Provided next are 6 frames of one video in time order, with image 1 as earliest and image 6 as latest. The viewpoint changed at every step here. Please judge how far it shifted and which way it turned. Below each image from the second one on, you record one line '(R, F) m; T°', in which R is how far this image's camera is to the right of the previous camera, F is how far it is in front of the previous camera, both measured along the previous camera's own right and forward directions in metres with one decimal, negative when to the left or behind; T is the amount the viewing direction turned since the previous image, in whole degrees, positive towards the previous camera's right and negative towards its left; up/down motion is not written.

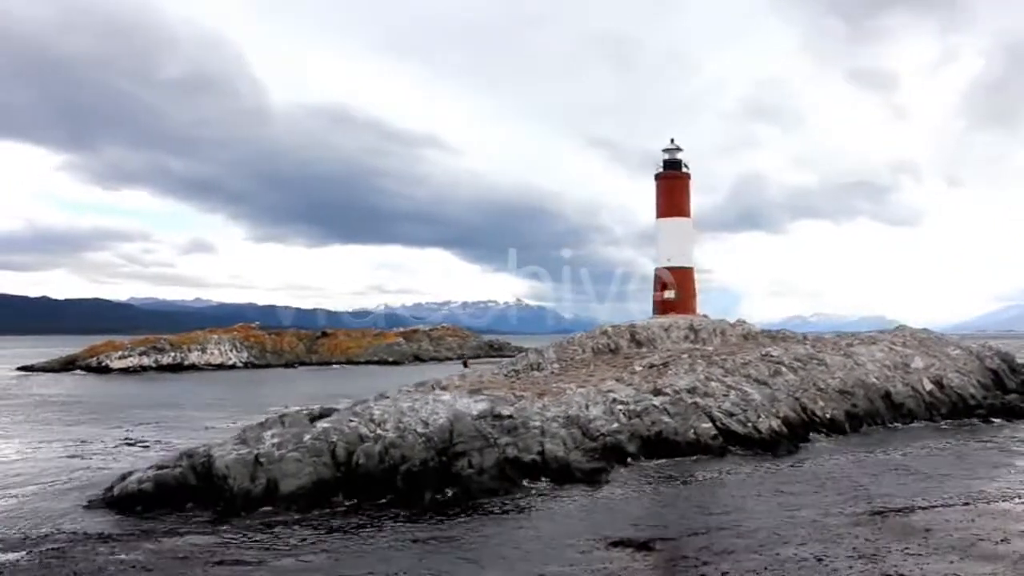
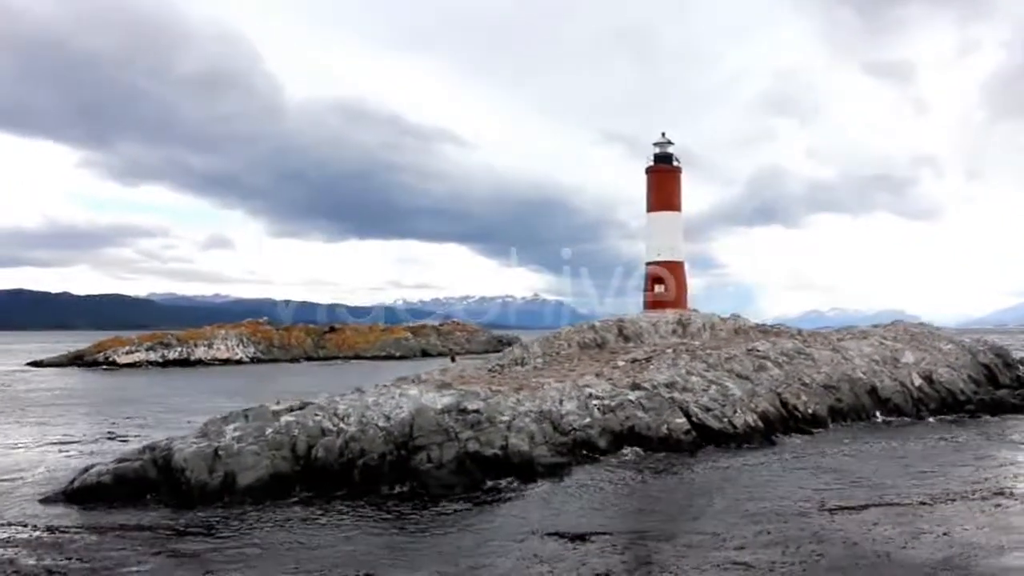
(+1.2, +0.1) m; -1°
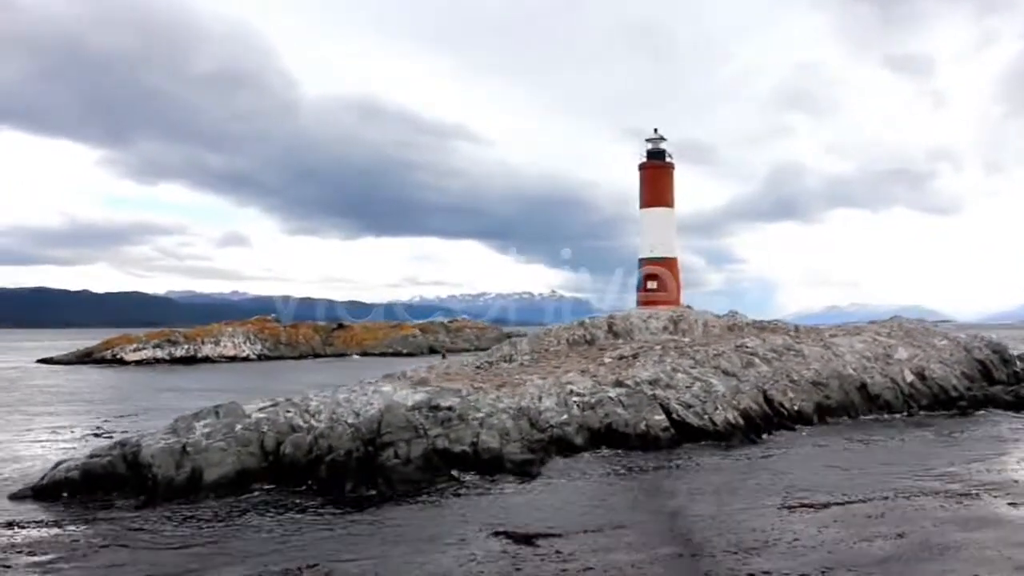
(+1.1, +0.1) m; -1°
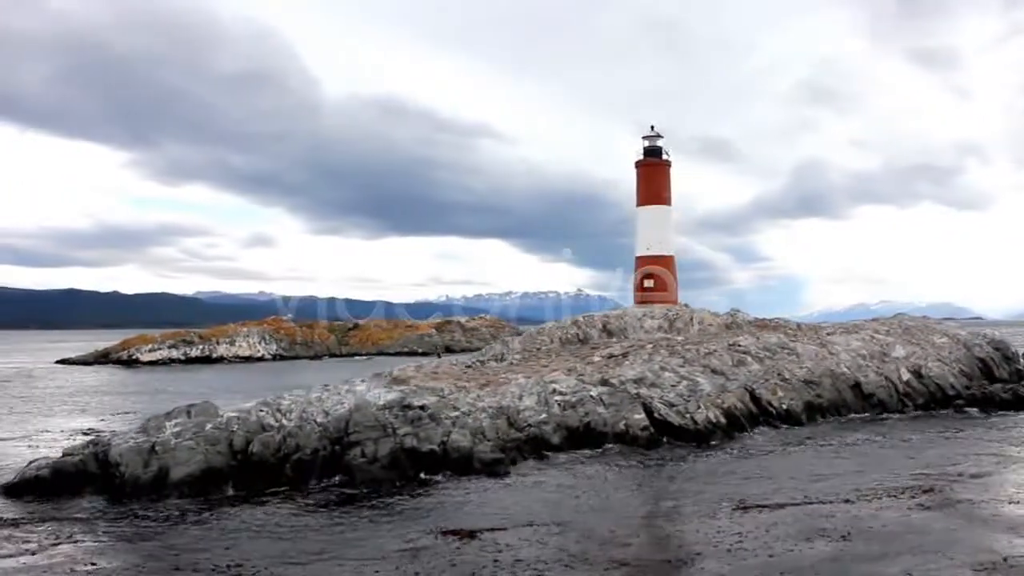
(+1.3, 0.0) m; -2°
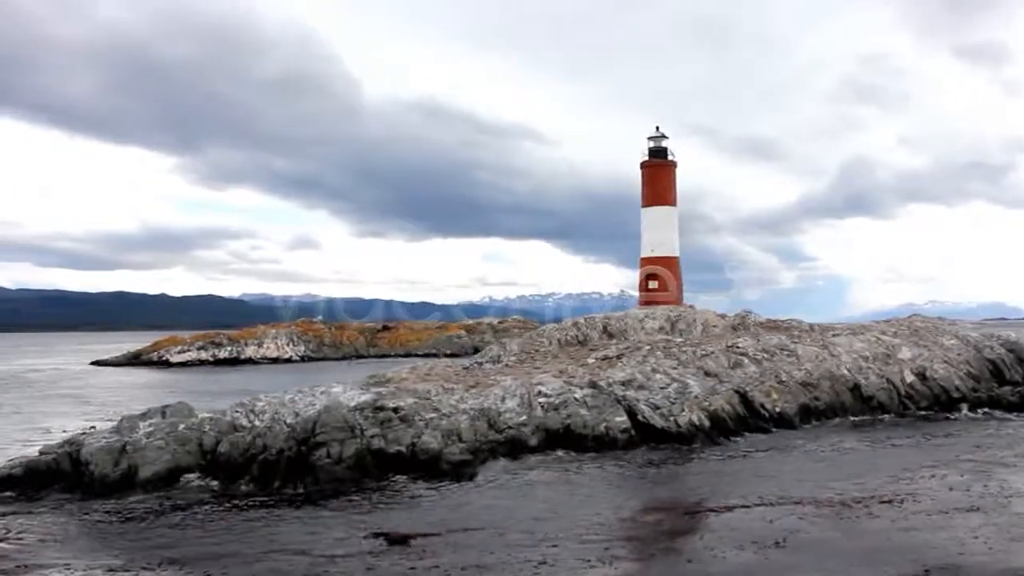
(+1.7, 0.0) m; -3°
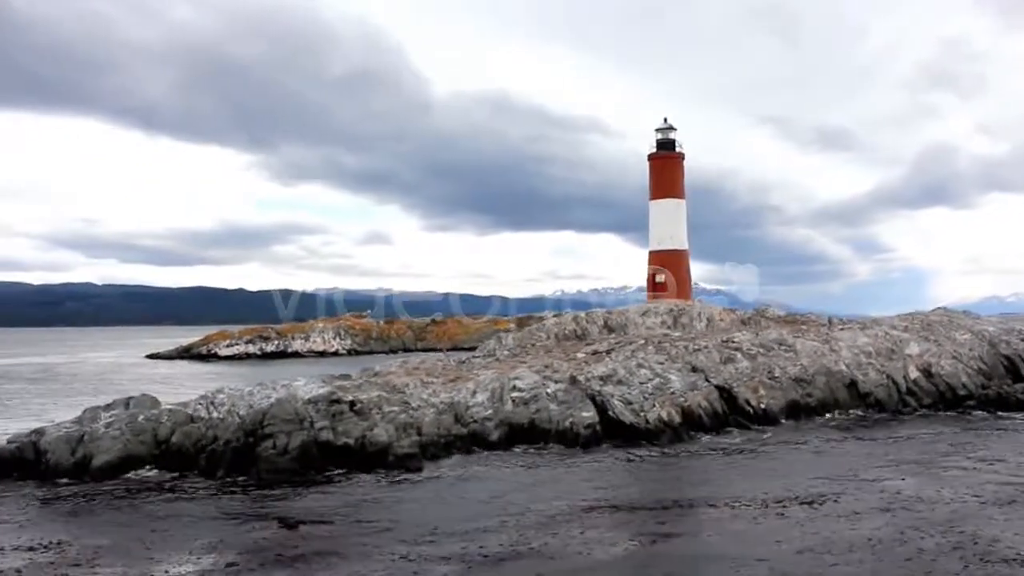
(+2.8, +0.1) m; -4°
